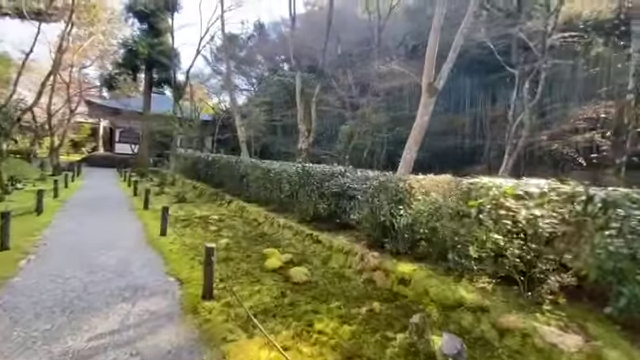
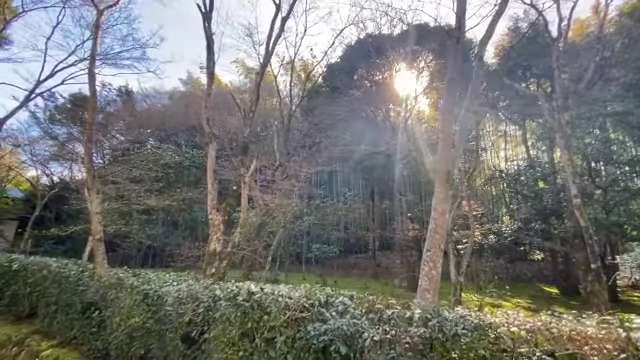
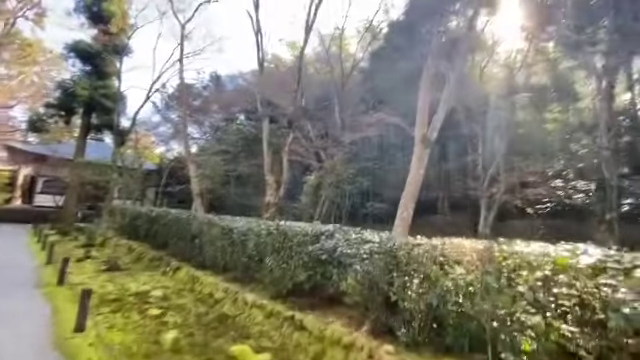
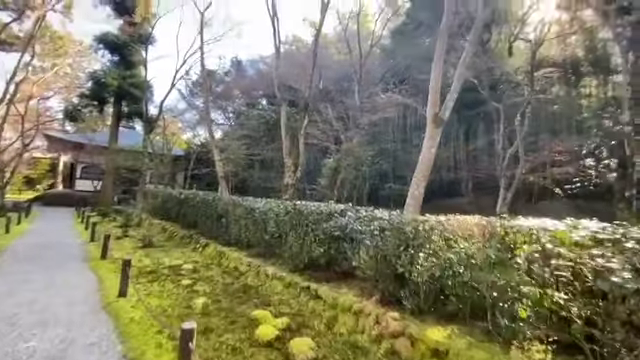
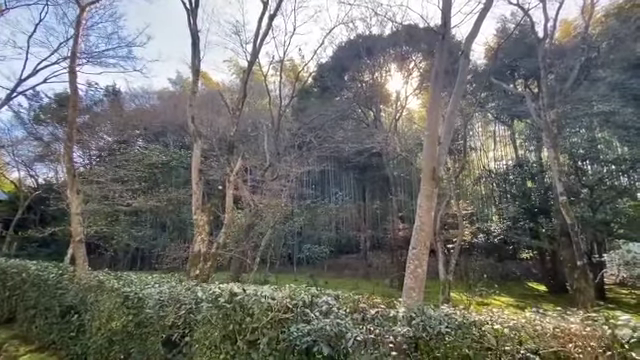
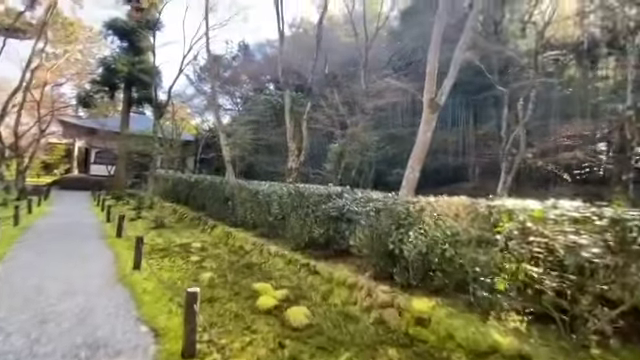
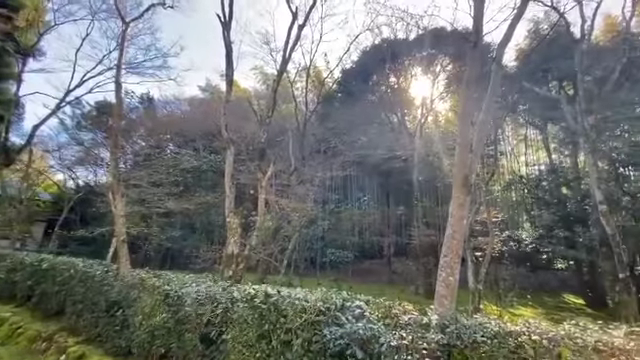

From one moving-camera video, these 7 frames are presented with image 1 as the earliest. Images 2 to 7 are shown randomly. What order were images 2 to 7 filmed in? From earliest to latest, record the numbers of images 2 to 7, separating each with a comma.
6, 4, 3, 7, 5, 2
